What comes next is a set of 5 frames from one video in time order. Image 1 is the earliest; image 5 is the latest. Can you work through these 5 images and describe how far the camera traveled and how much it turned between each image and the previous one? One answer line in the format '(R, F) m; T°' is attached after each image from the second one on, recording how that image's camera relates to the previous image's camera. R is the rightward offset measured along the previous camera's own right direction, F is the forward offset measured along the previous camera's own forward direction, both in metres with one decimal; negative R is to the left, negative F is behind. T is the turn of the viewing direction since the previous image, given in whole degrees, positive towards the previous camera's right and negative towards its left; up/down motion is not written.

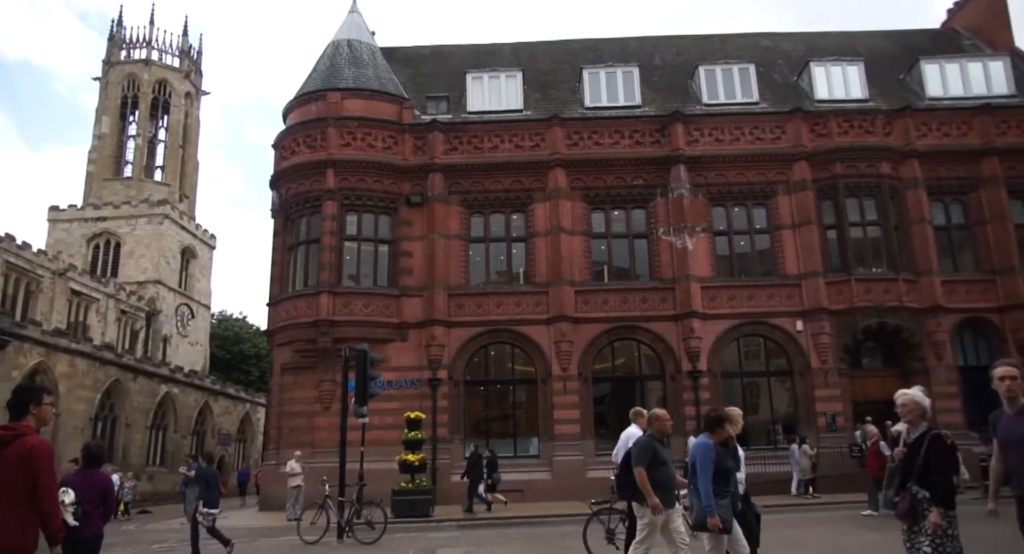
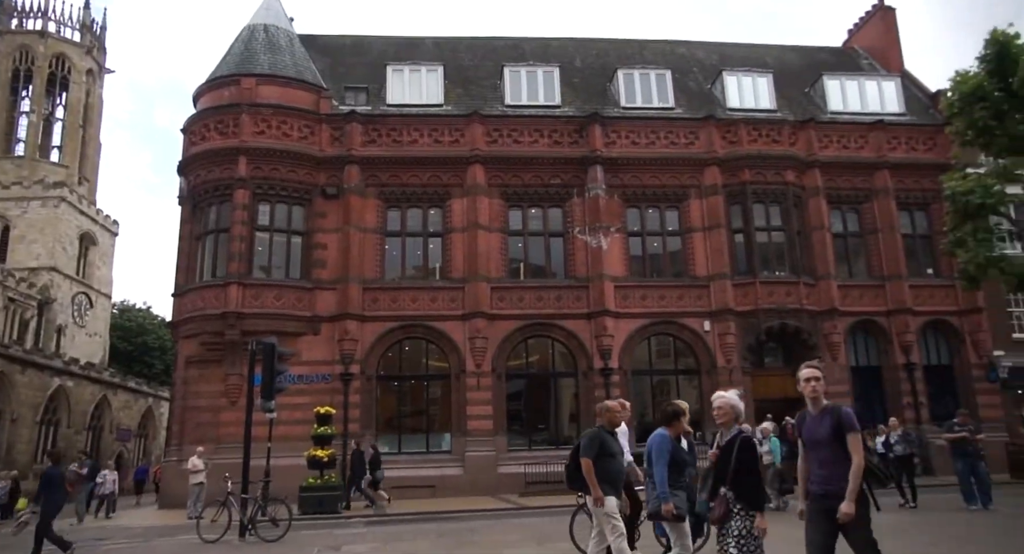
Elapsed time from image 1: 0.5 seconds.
(+0.4, 0.0) m; +6°
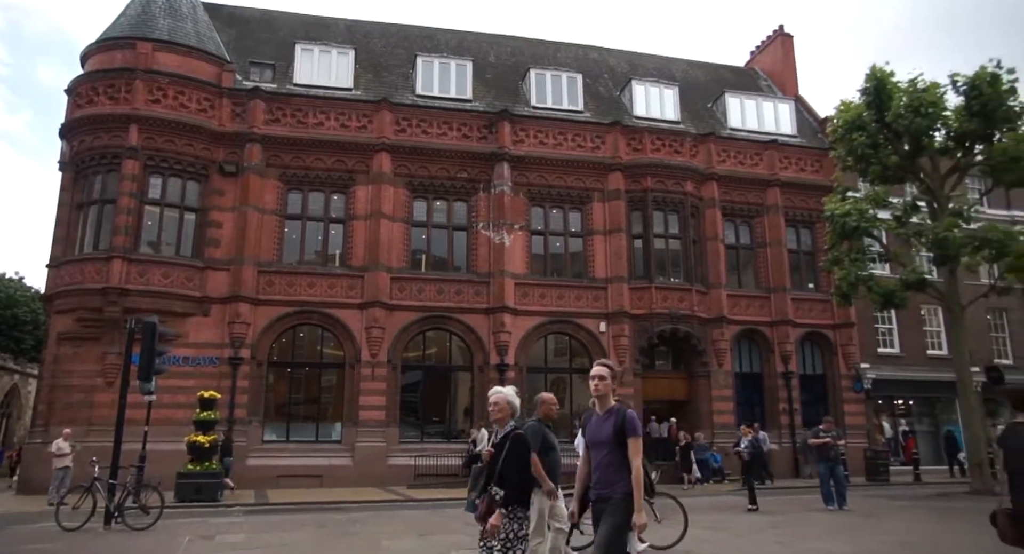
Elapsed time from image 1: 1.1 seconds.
(+0.5, 0.0) m; +7°
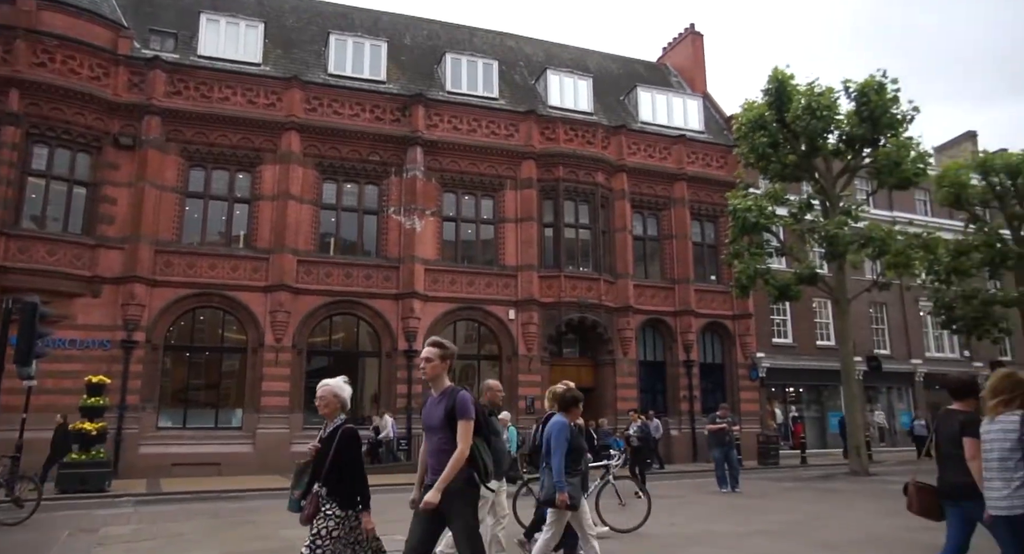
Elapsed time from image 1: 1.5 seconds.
(+0.3, 0.0) m; +6°
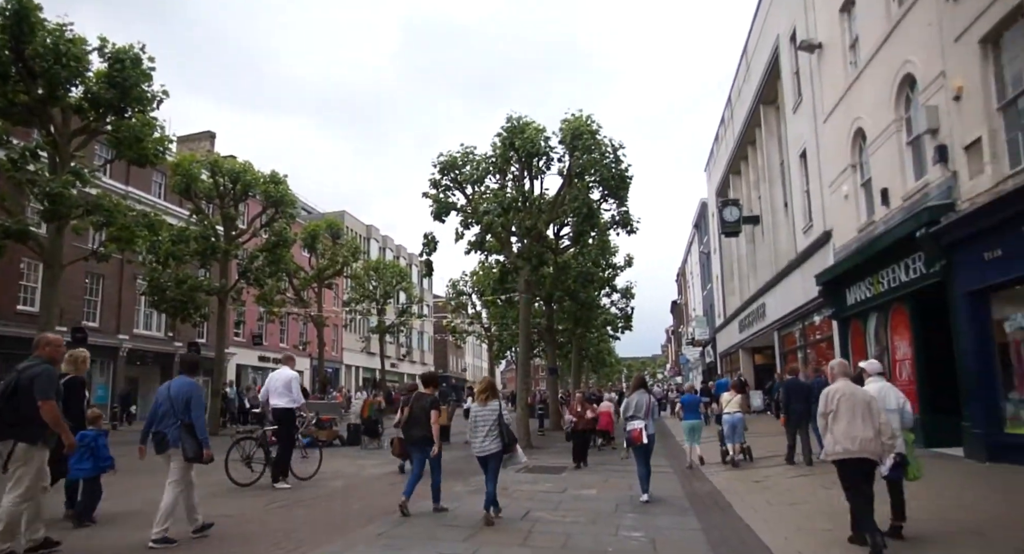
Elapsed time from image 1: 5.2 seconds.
(-0.5, -1.6) m; +57°
